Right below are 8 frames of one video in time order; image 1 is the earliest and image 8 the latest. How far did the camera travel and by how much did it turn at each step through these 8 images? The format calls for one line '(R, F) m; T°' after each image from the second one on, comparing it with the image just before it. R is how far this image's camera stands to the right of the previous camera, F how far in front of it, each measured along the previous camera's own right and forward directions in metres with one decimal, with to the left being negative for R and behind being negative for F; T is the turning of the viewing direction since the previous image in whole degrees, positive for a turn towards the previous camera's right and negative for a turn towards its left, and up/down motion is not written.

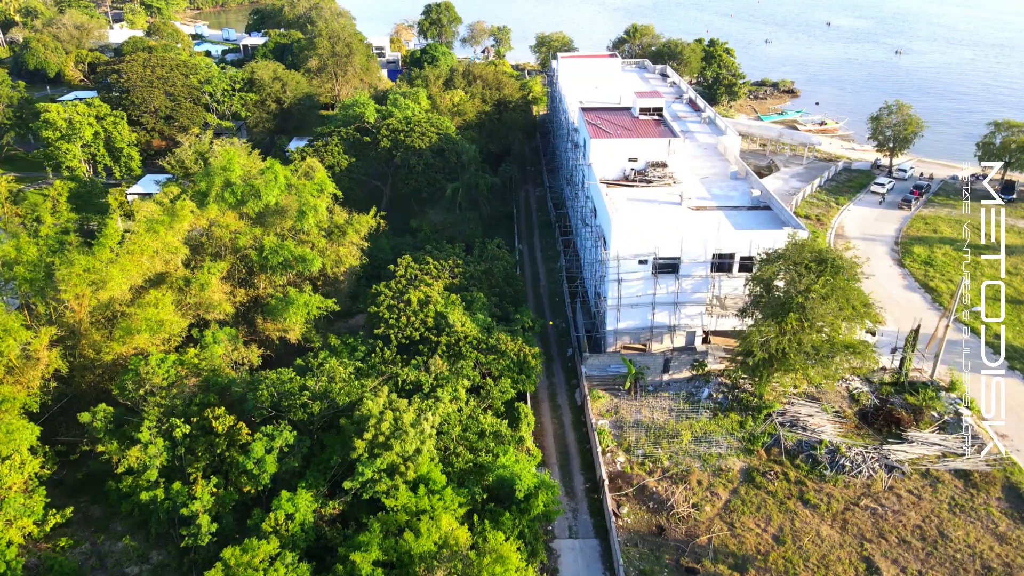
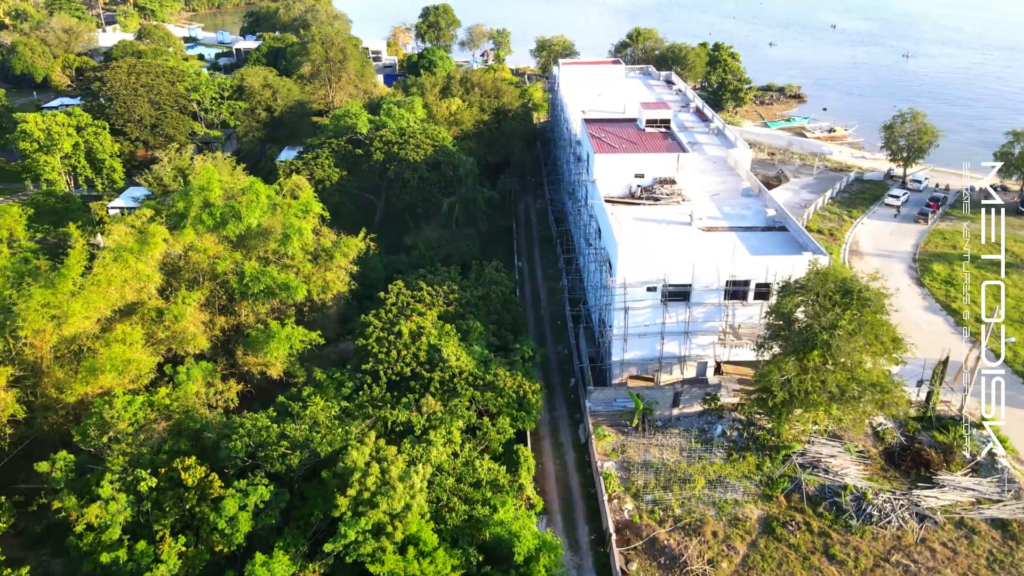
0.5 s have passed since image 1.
(0.0, +1.9) m; 0°
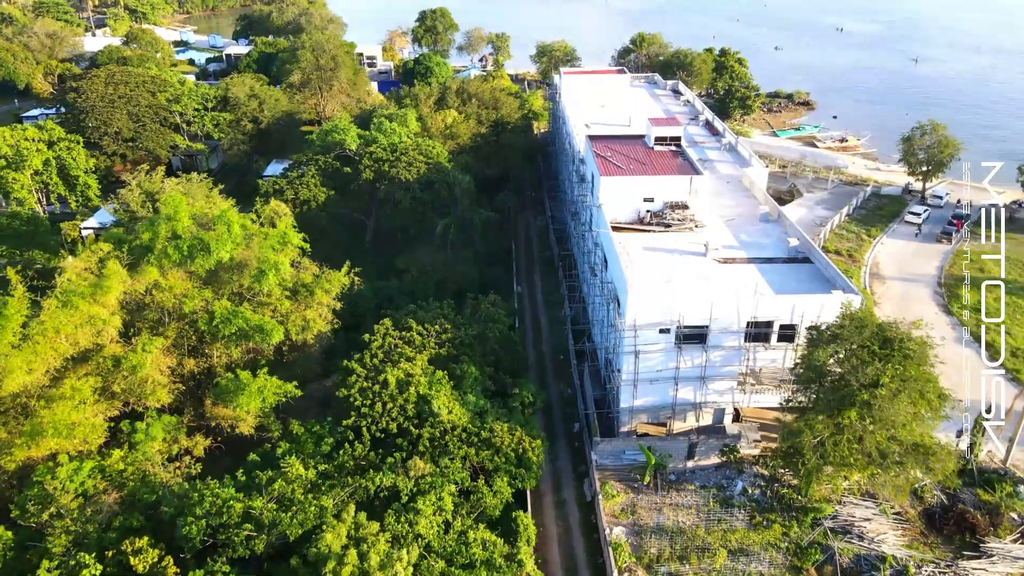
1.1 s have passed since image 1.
(0.0, +2.4) m; 0°
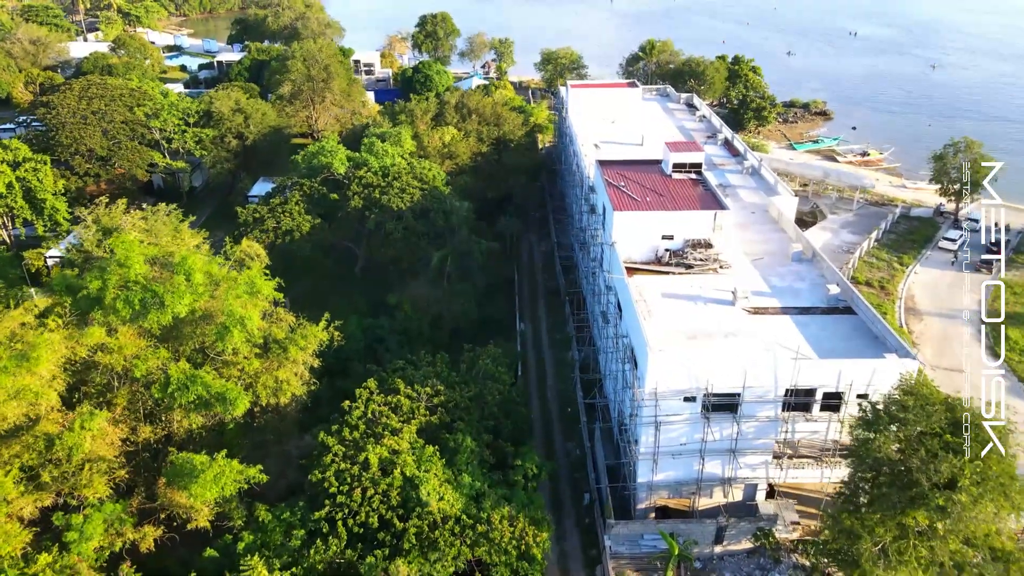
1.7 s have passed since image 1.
(0.0, +3.1) m; 0°
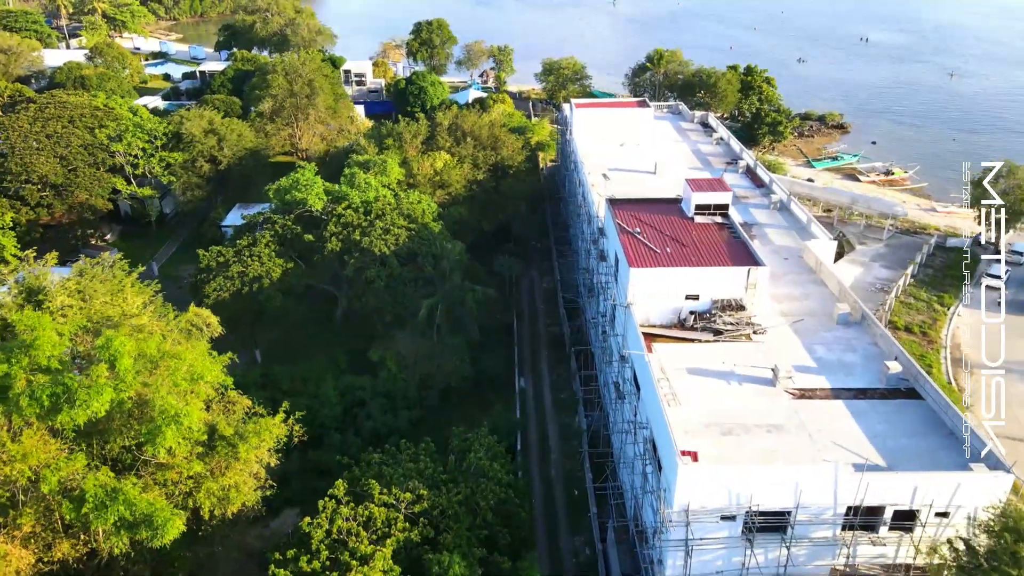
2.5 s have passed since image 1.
(+0.1, +3.8) m; 0°
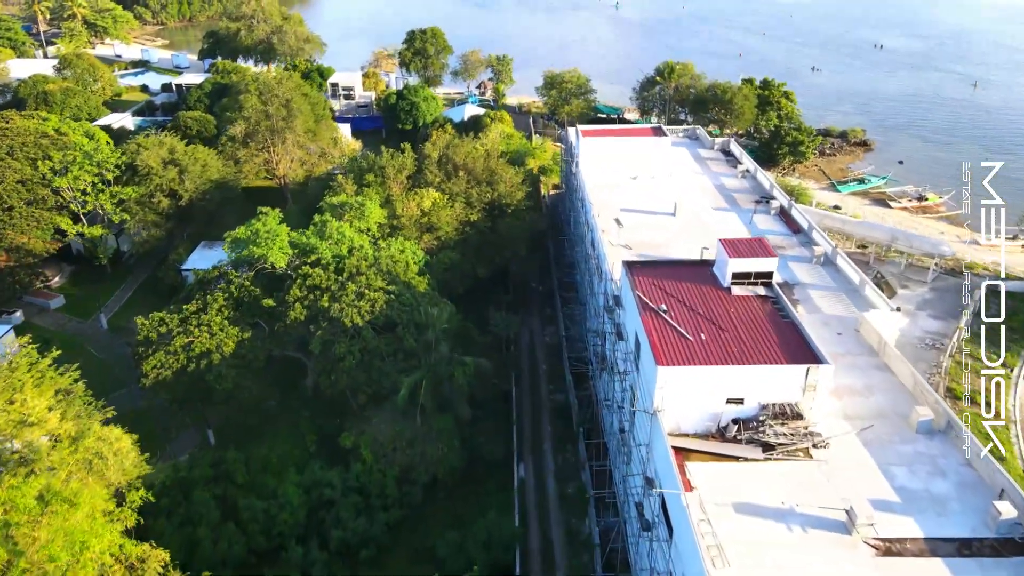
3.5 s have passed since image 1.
(+0.1, +4.5) m; 0°
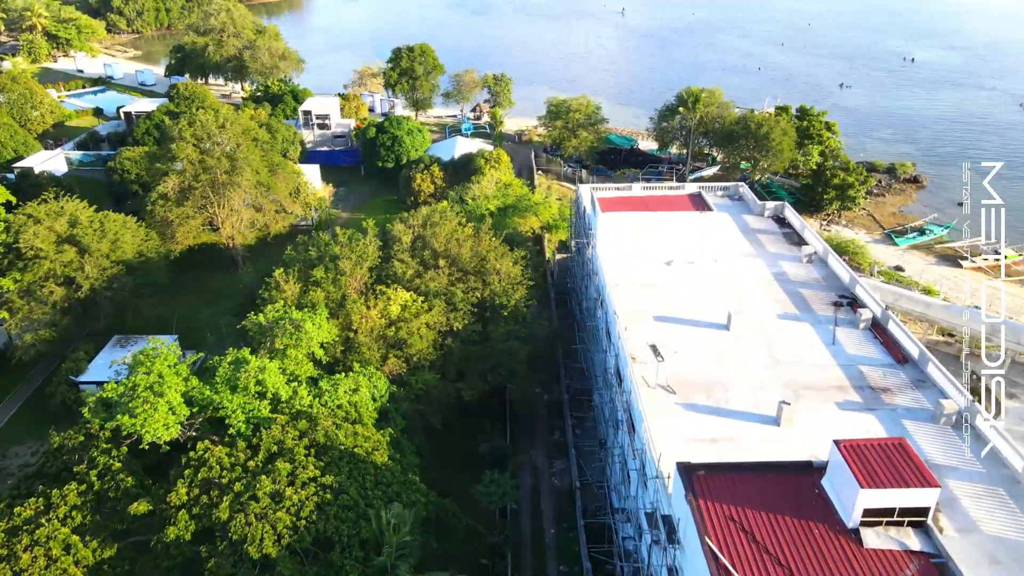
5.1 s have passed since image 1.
(+0.1, +8.0) m; 0°
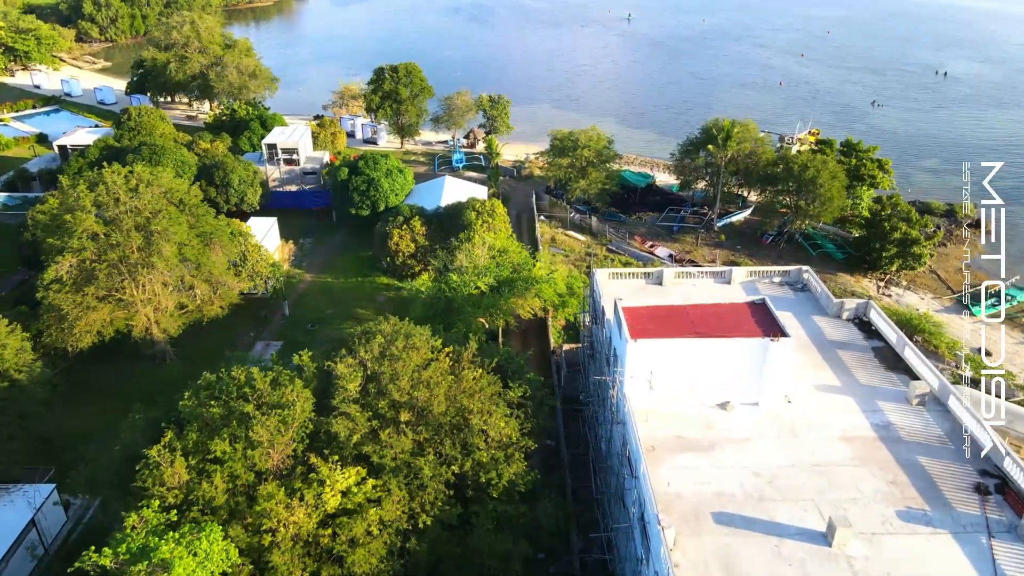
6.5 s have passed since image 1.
(+0.2, +7.5) m; 0°
